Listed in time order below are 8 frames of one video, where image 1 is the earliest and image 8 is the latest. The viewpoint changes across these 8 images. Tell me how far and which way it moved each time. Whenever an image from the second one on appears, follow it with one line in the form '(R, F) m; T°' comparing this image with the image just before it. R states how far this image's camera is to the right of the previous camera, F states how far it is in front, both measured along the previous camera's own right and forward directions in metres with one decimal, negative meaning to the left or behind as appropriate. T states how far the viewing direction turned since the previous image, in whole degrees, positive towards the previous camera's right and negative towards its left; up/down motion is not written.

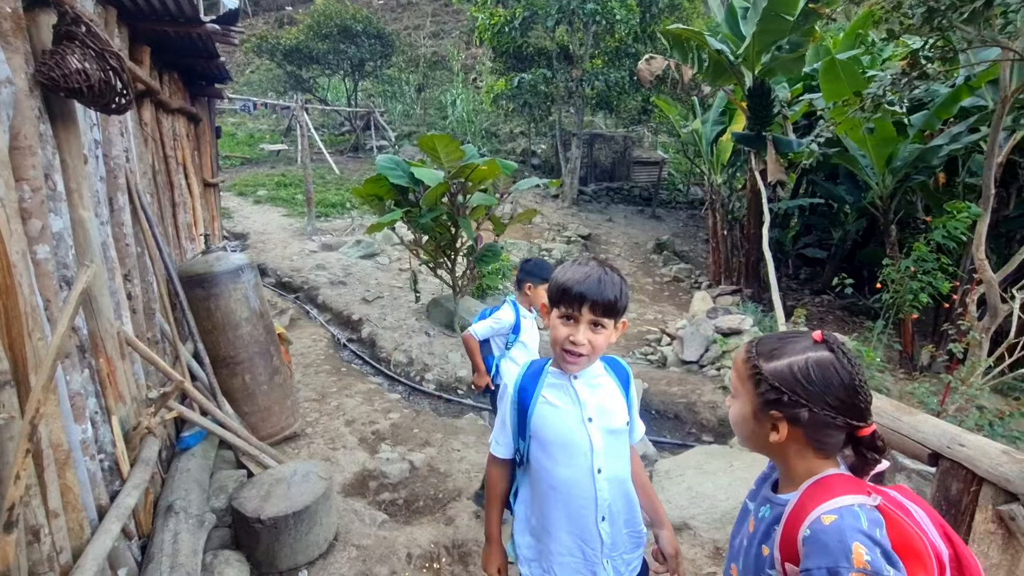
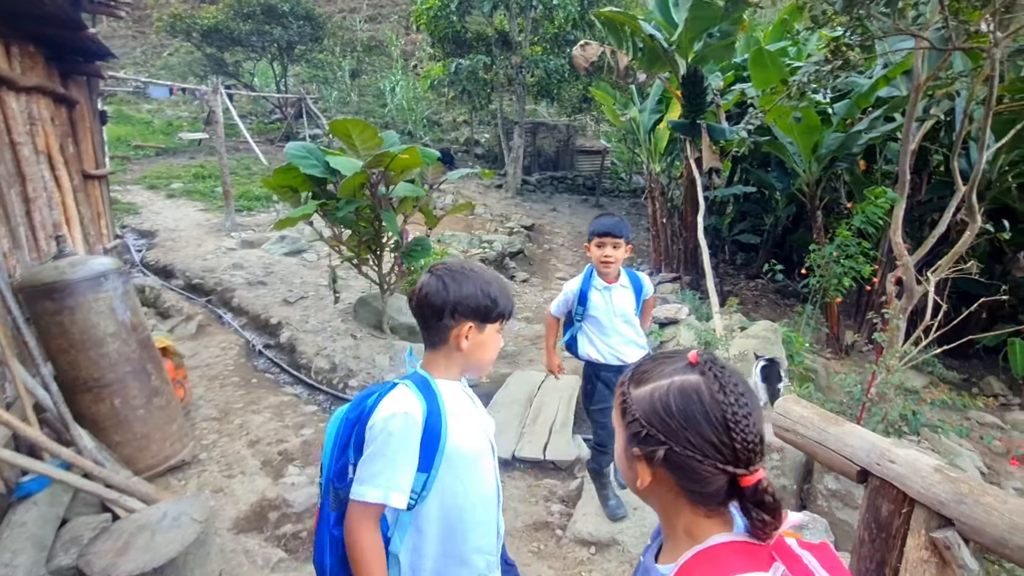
(+0.2, +0.3) m; +6°
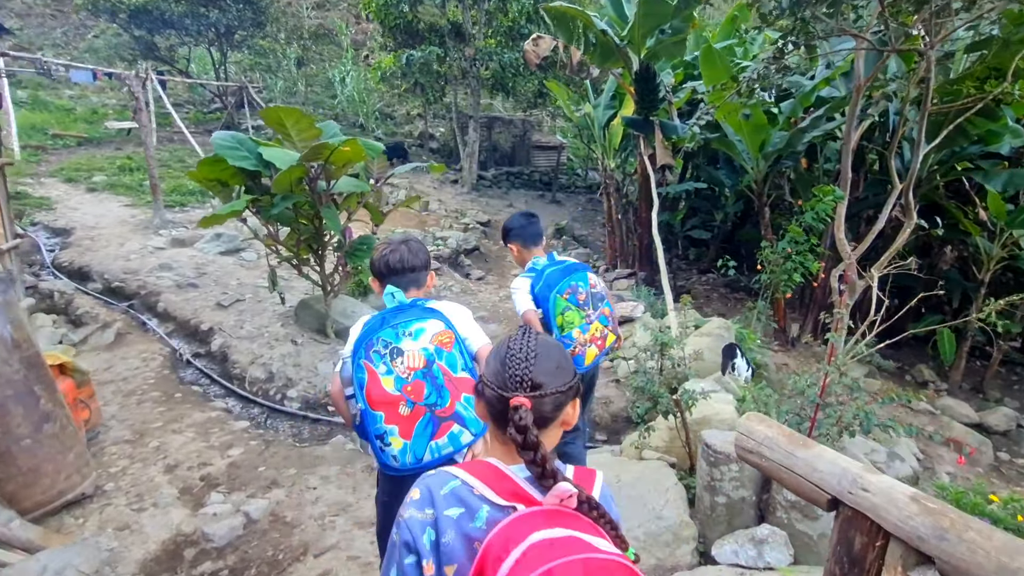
(+0.1, +0.2) m; +5°
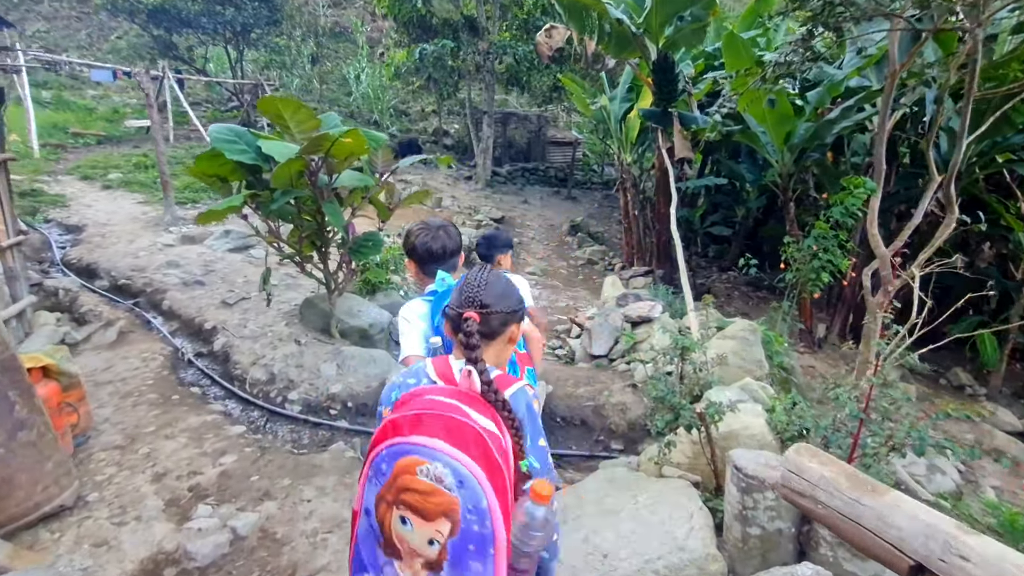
(0.0, +0.2) m; -2°
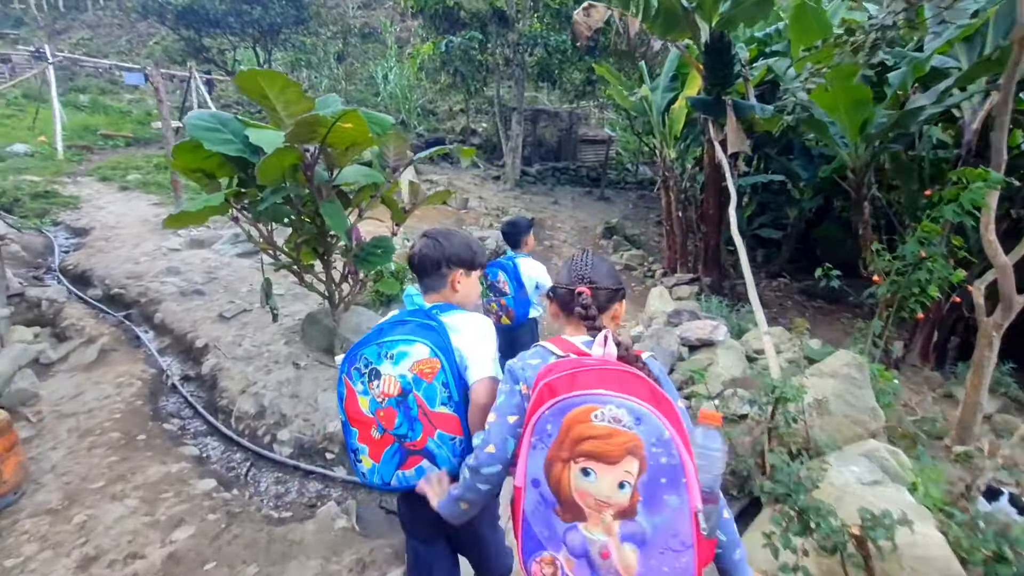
(-0.1, +0.8) m; -3°
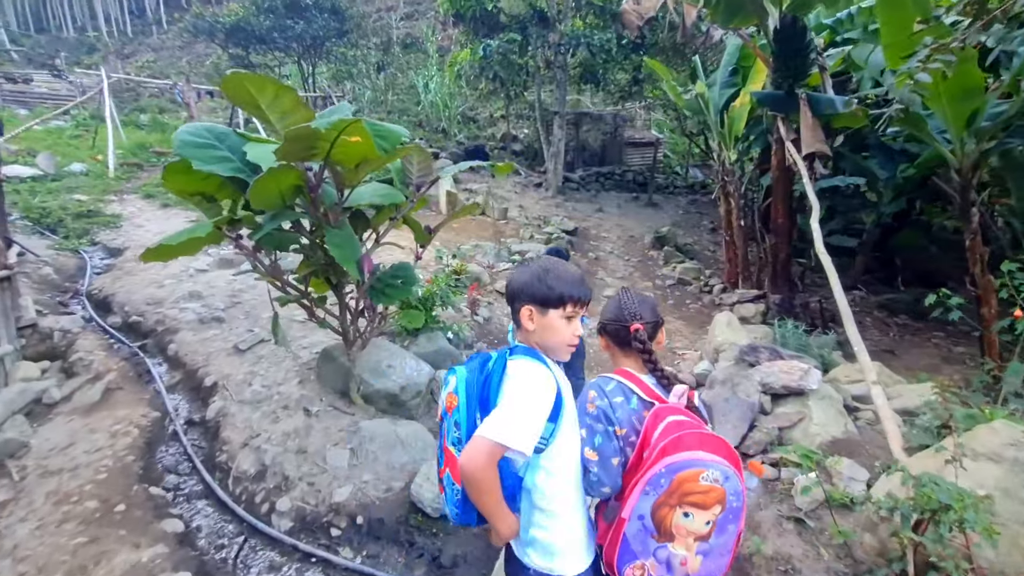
(0.0, +0.6) m; -5°
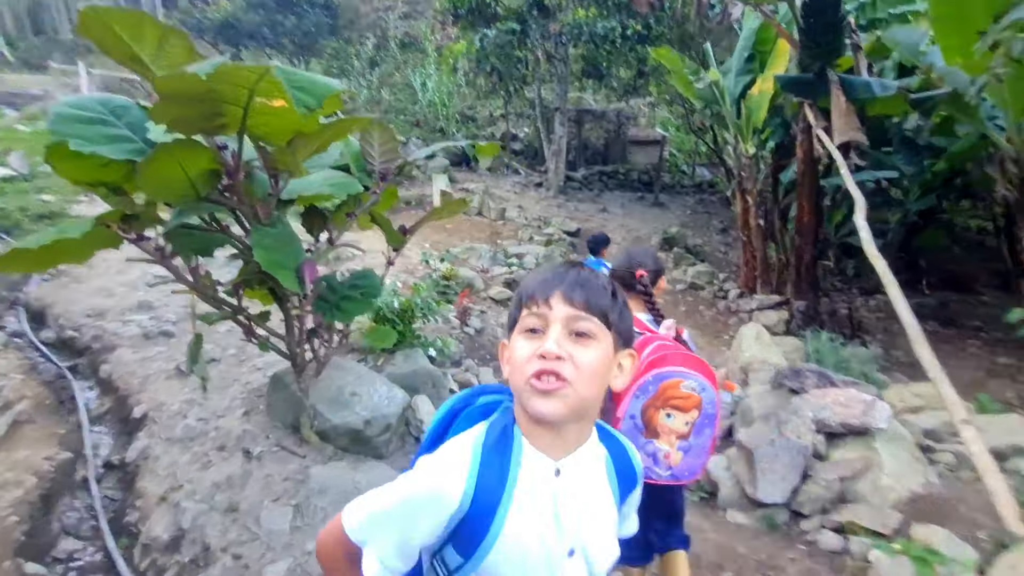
(+0.1, +0.7) m; 0°
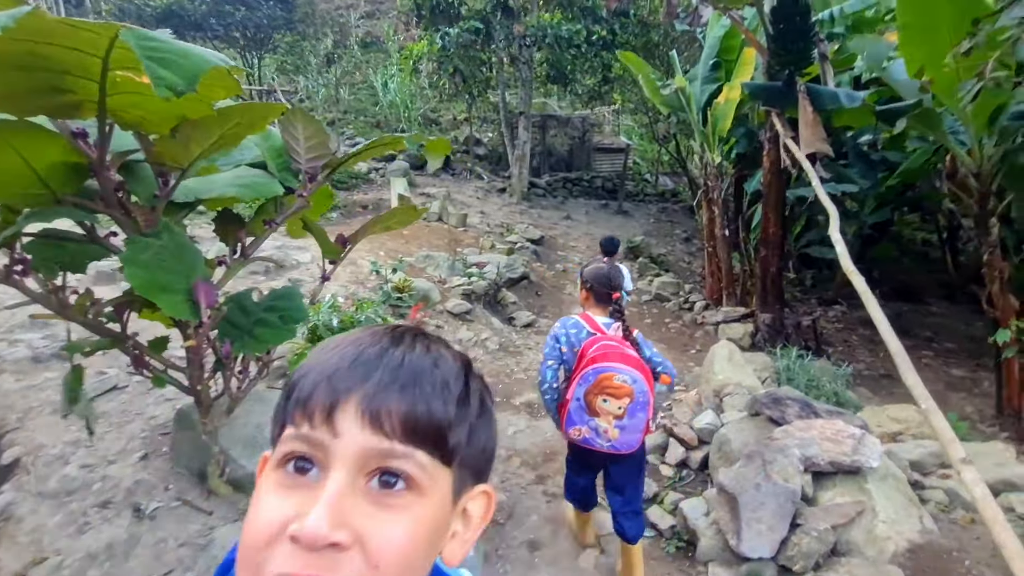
(+0.1, +0.4) m; +4°
